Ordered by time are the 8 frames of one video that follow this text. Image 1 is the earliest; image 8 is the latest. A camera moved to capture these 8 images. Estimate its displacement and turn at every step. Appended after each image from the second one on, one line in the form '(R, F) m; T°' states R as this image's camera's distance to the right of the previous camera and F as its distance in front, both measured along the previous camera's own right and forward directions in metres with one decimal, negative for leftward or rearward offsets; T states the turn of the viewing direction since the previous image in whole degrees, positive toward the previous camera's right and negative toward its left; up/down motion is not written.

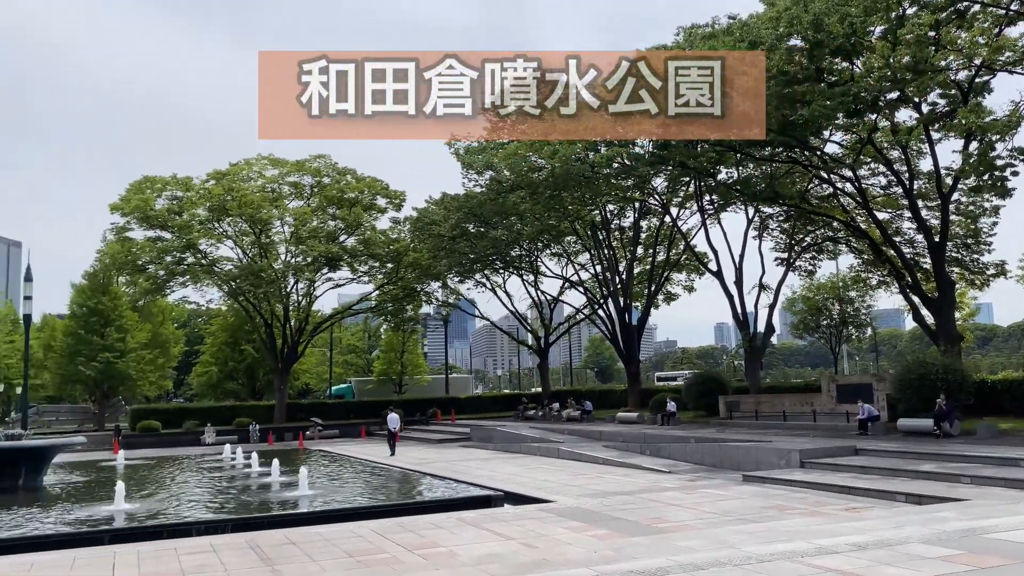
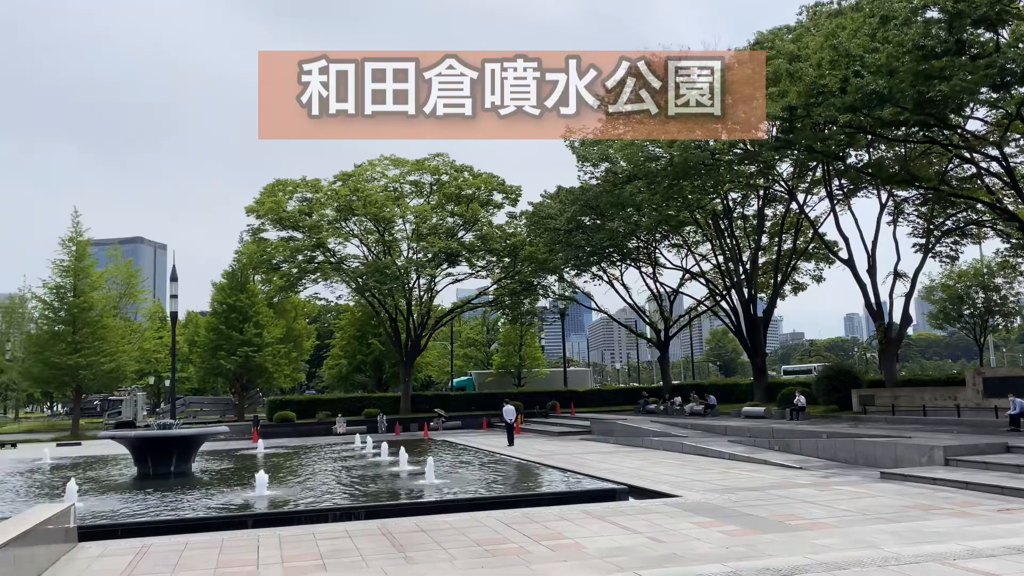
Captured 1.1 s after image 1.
(-0.5, 0.0) m; -7°
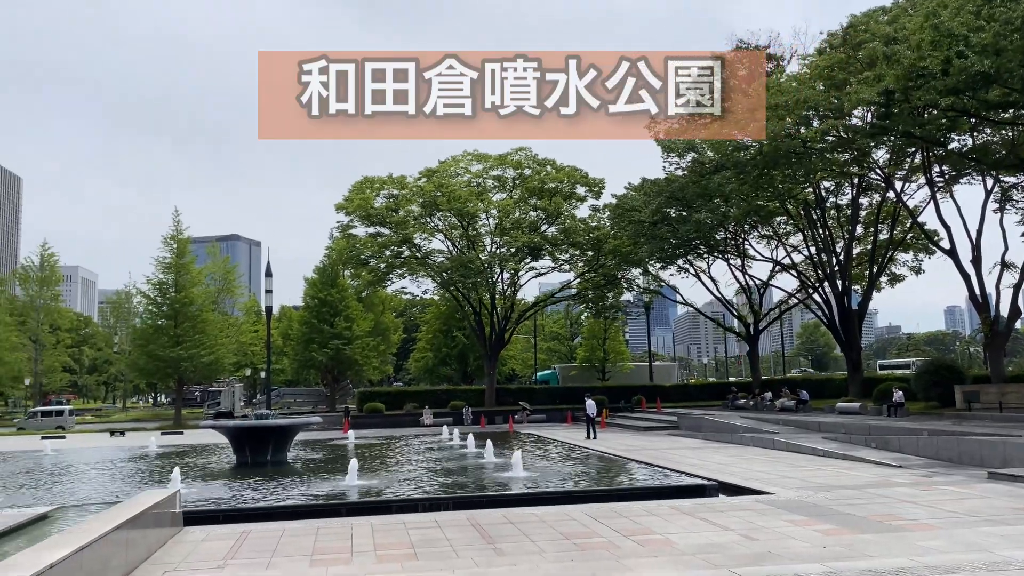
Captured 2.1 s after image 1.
(-0.4, 0.0) m; -5°
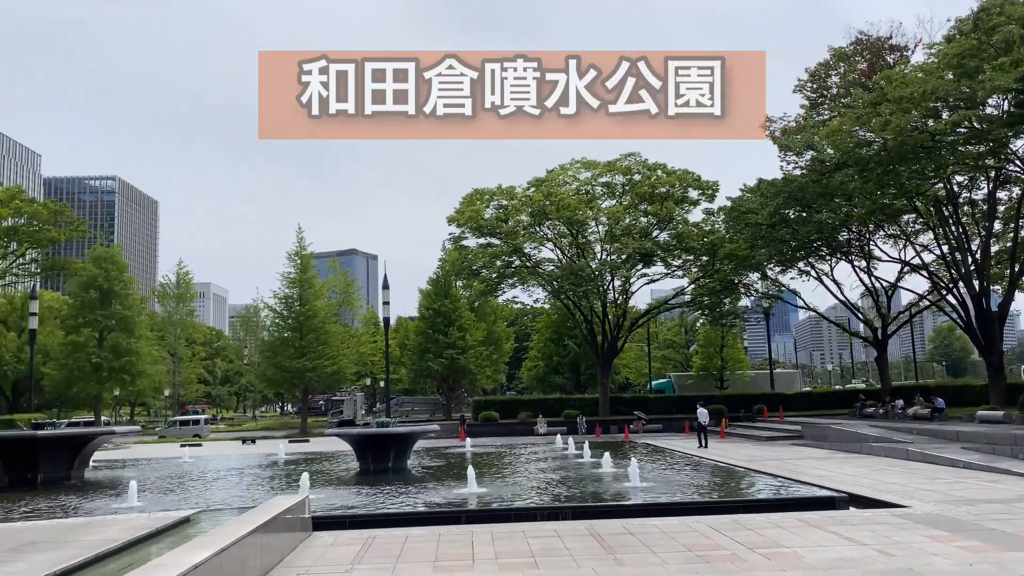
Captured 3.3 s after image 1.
(-0.4, 0.0) m; -7°
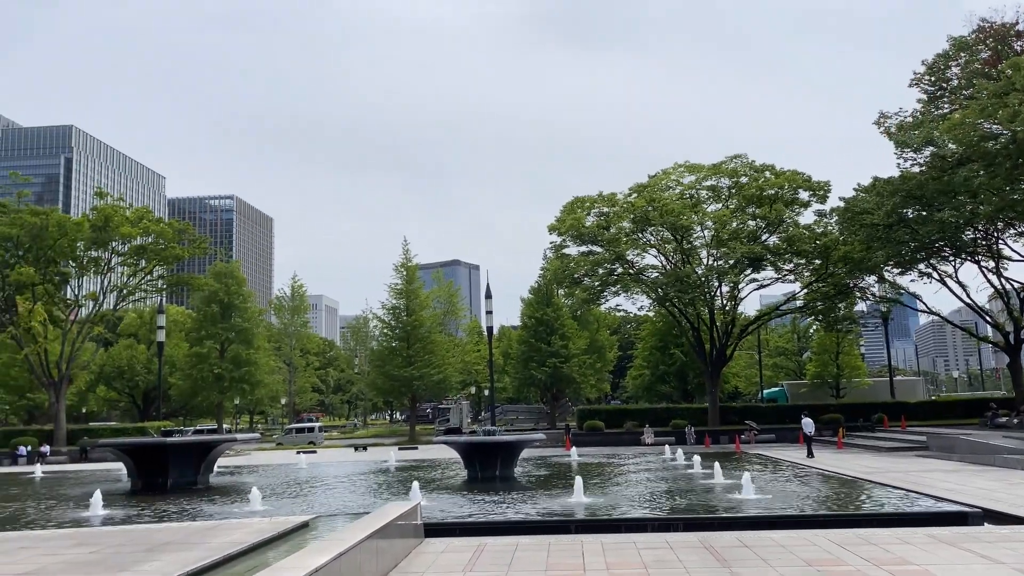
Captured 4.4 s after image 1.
(-0.4, 0.0) m; -6°
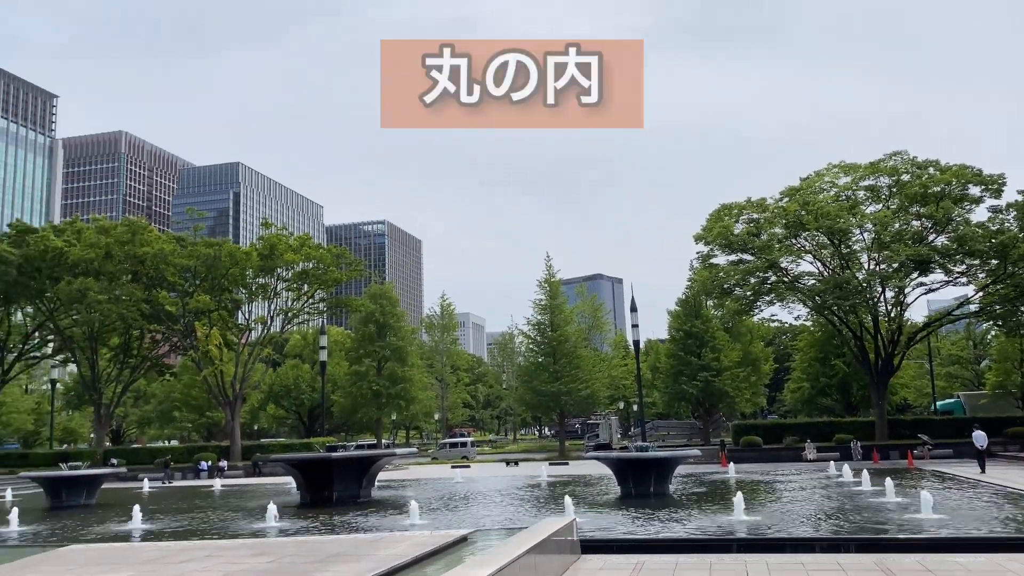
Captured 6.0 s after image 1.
(-0.4, 0.0) m; -9°
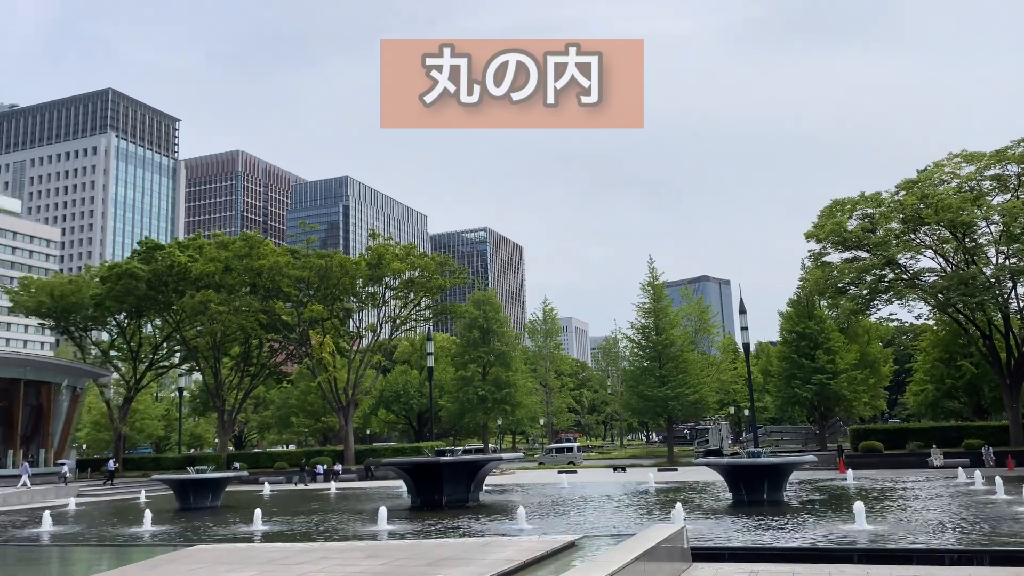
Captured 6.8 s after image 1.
(-0.4, 0.0) m; -6°
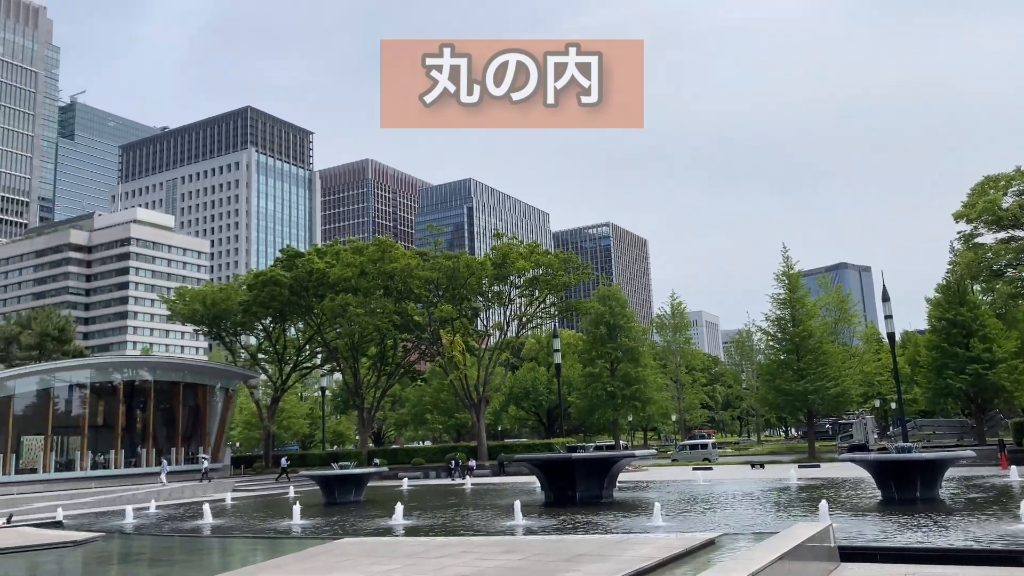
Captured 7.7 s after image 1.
(-0.5, -0.1) m; -8°
